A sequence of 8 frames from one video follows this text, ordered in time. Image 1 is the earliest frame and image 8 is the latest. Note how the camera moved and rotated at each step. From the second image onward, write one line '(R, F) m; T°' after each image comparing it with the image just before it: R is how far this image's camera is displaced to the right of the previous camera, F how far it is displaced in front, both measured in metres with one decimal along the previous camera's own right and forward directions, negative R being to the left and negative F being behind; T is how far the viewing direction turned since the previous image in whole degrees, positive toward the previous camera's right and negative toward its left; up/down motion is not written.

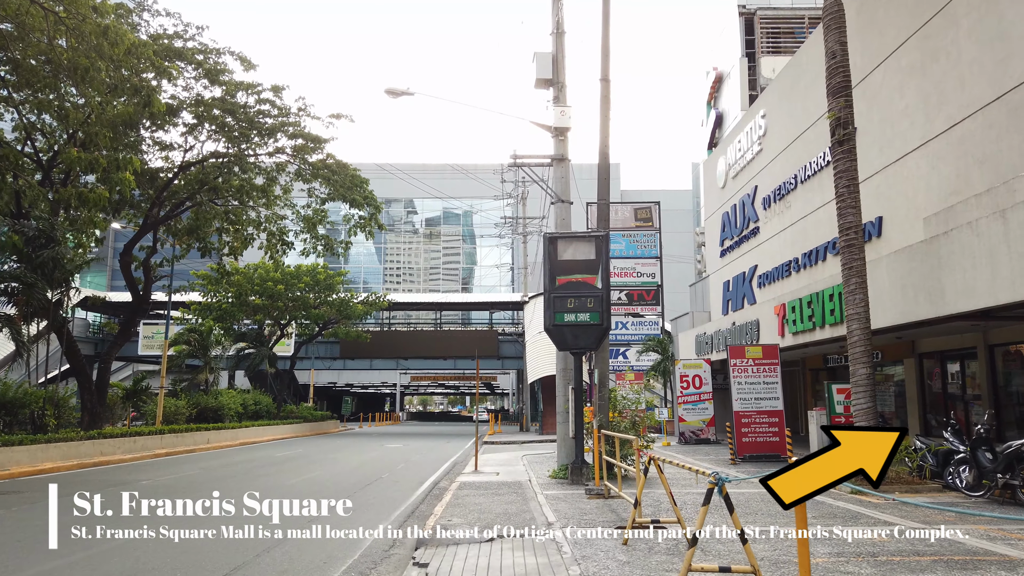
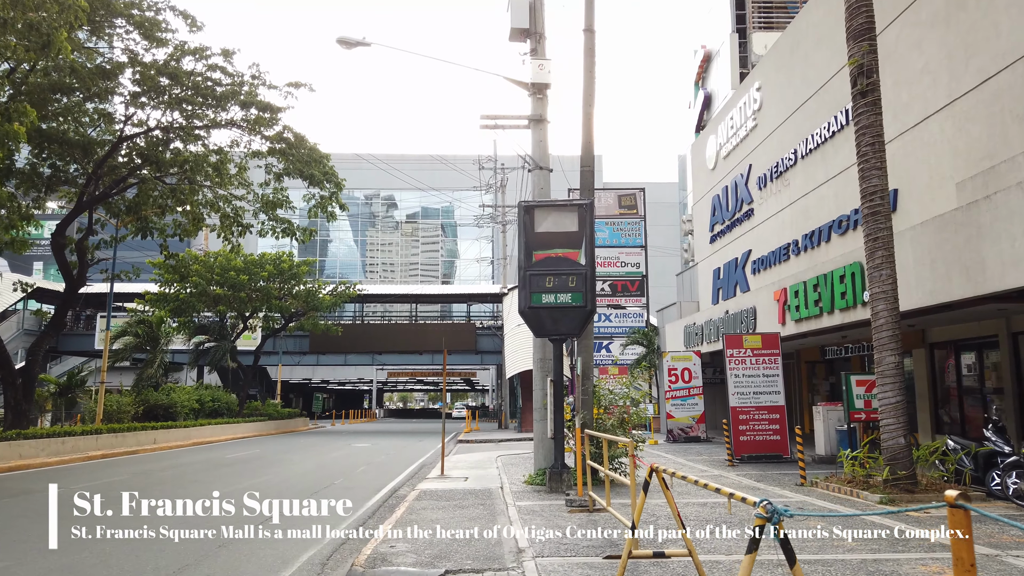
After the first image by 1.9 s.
(+0.2, +1.8) m; +1°
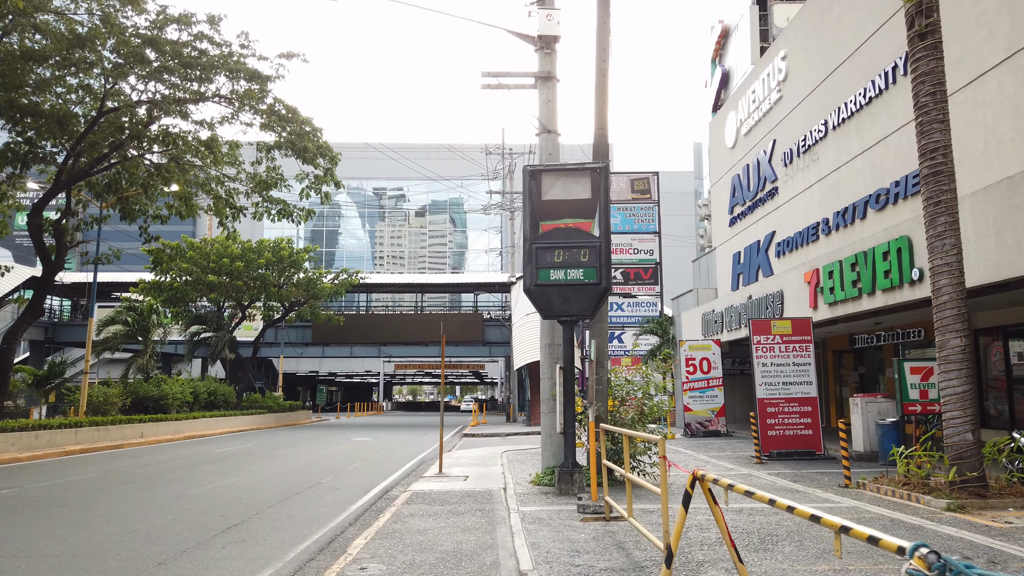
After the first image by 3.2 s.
(+0.1, +1.3) m; -1°
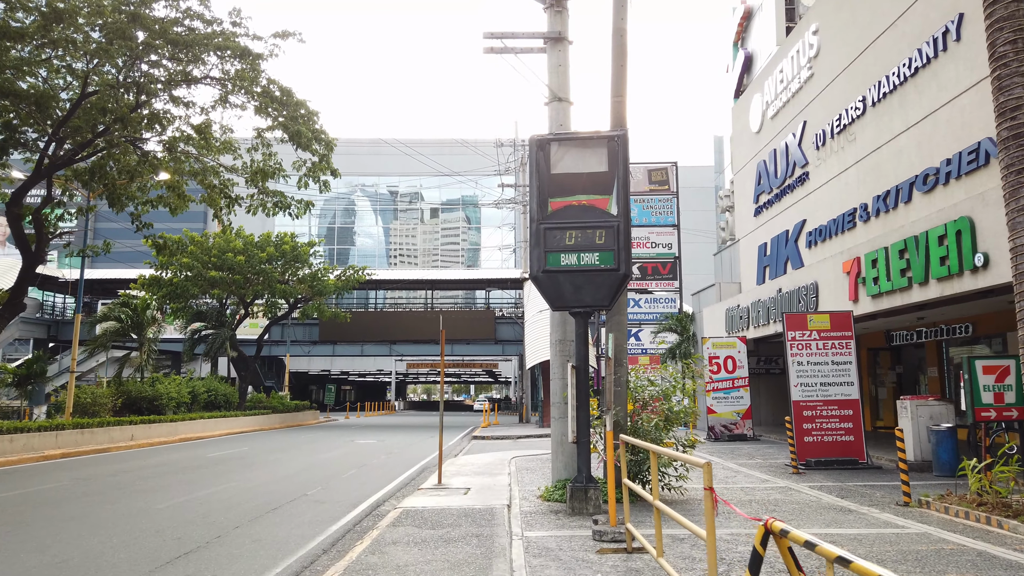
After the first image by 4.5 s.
(+0.1, +1.3) m; -1°
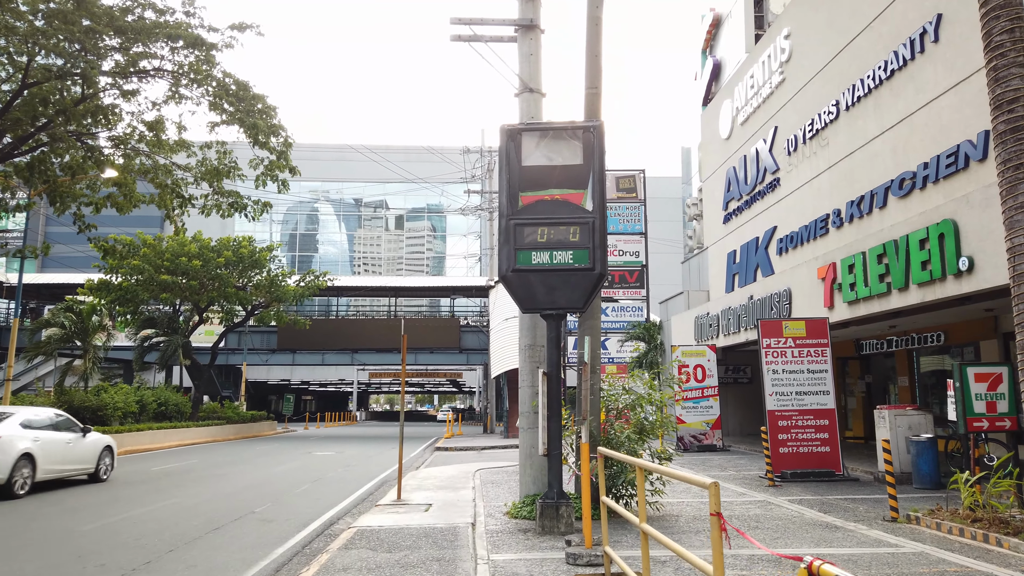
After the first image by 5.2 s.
(0.0, +0.6) m; +3°
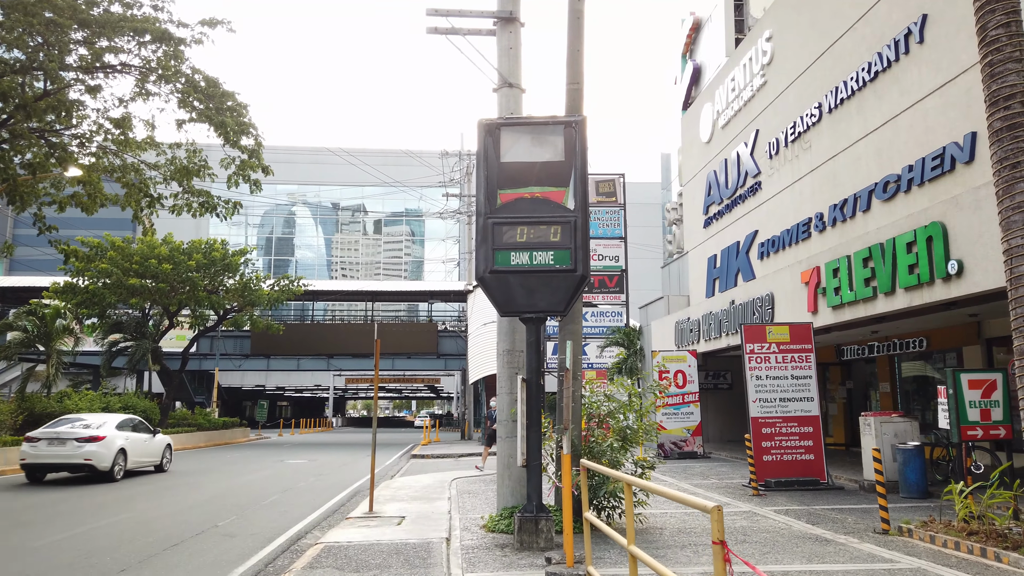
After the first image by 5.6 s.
(0.0, +0.4) m; +2°
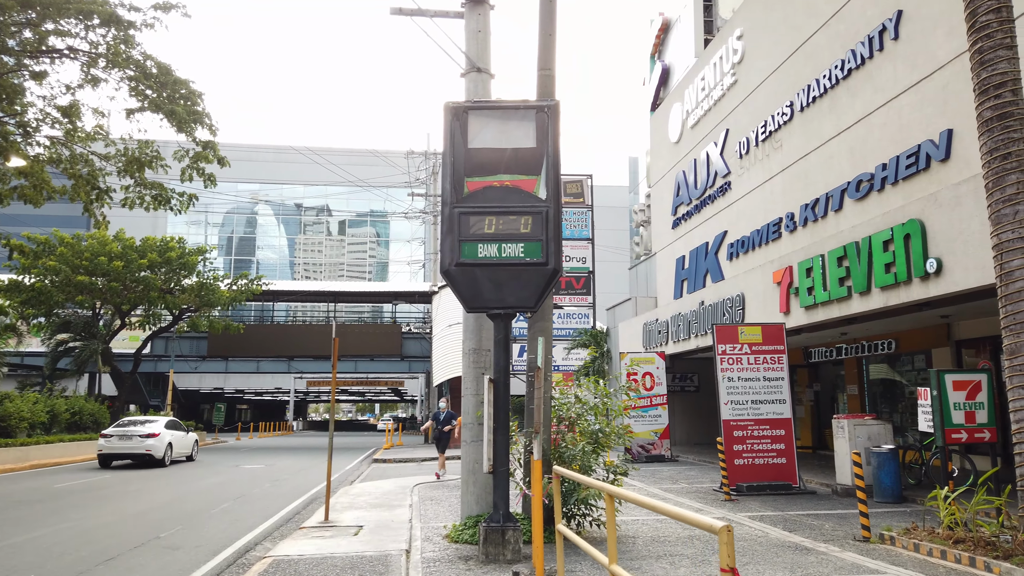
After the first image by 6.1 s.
(0.0, +0.5) m; +3°
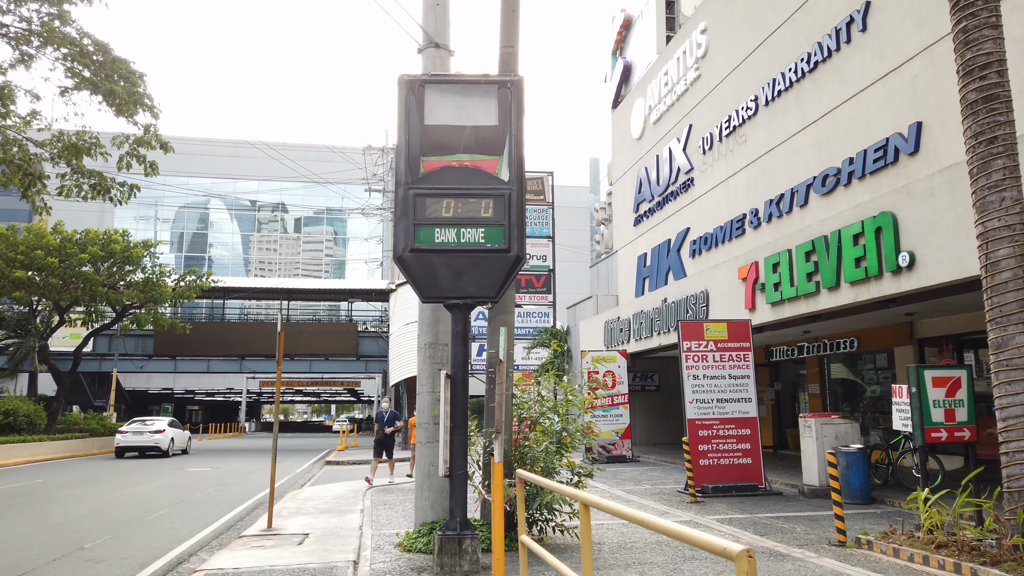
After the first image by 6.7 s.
(0.0, +0.5) m; +3°
